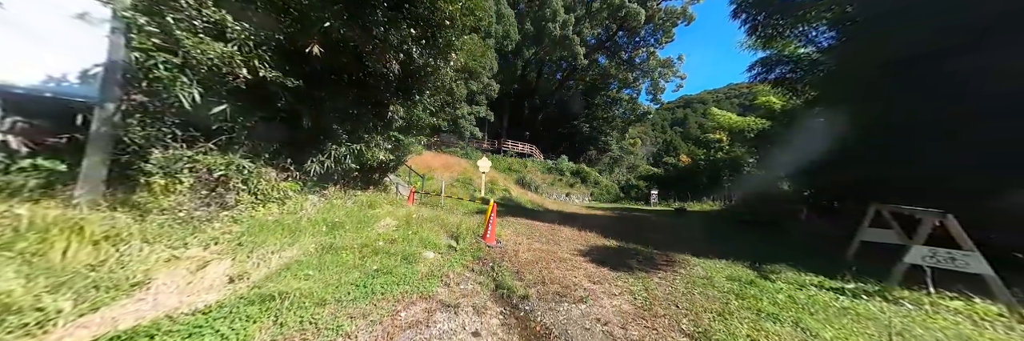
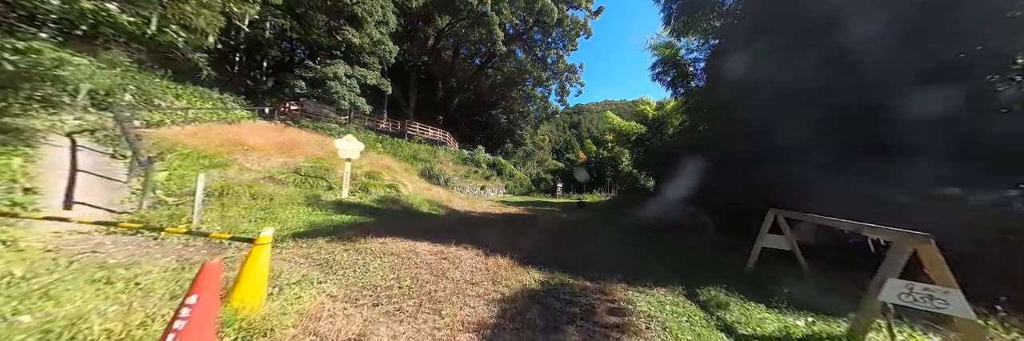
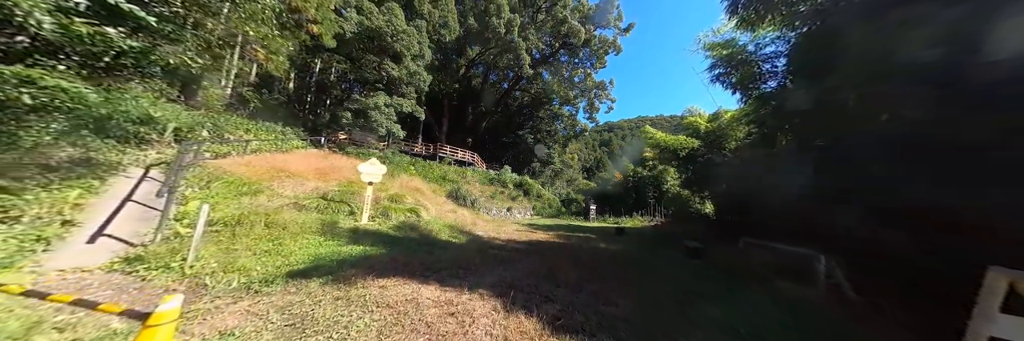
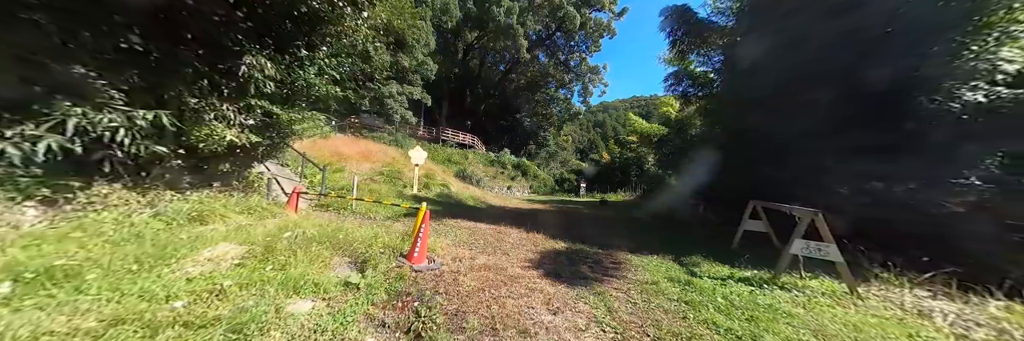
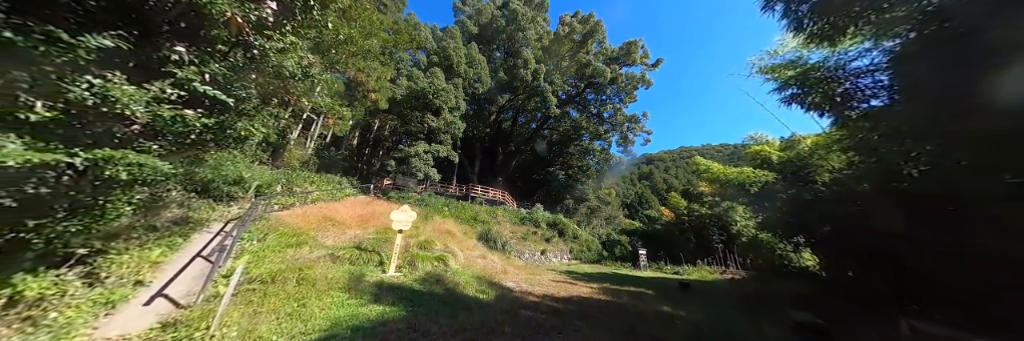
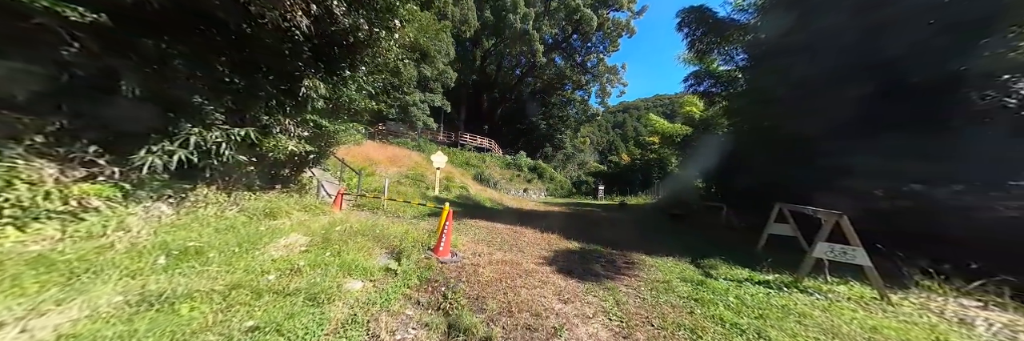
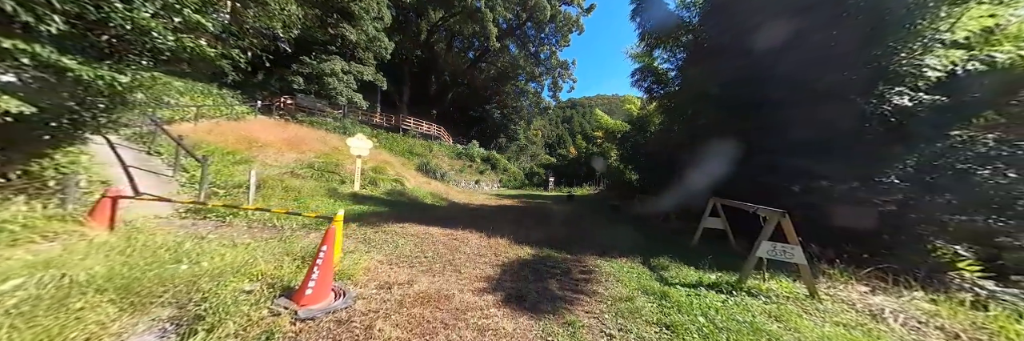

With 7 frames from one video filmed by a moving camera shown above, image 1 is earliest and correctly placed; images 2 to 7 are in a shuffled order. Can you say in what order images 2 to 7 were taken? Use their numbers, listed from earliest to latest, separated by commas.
6, 4, 7, 2, 3, 5
